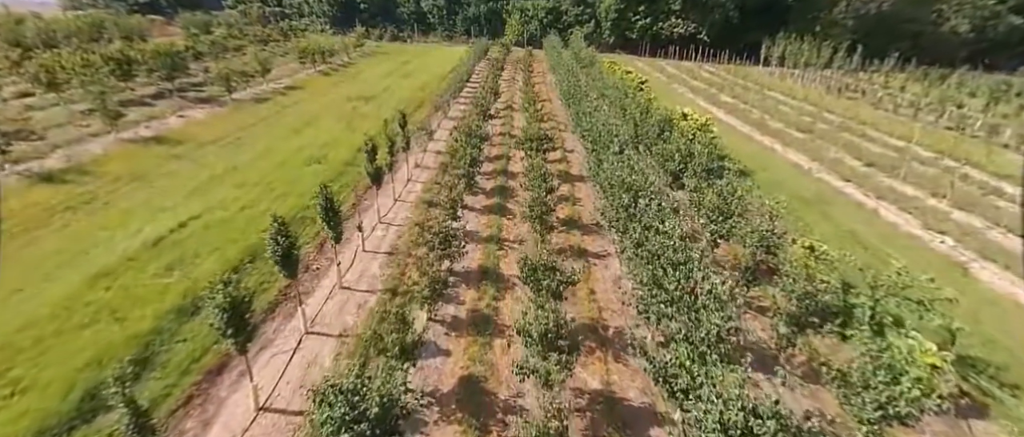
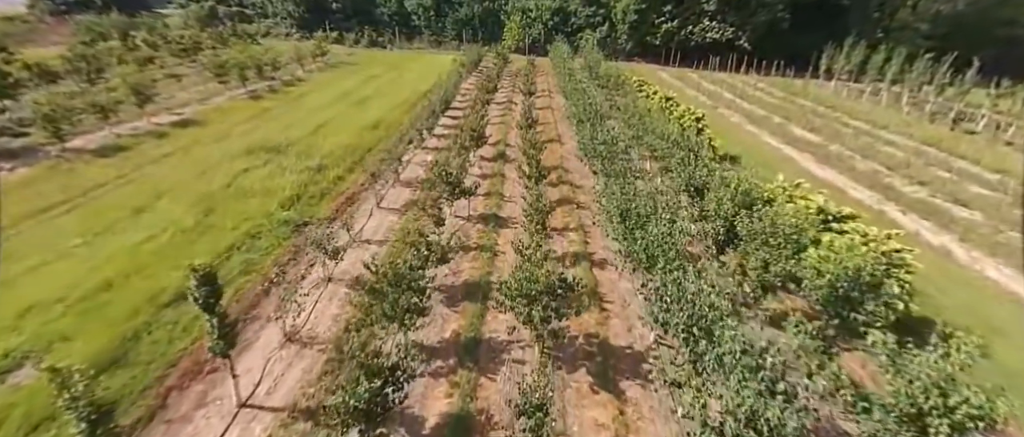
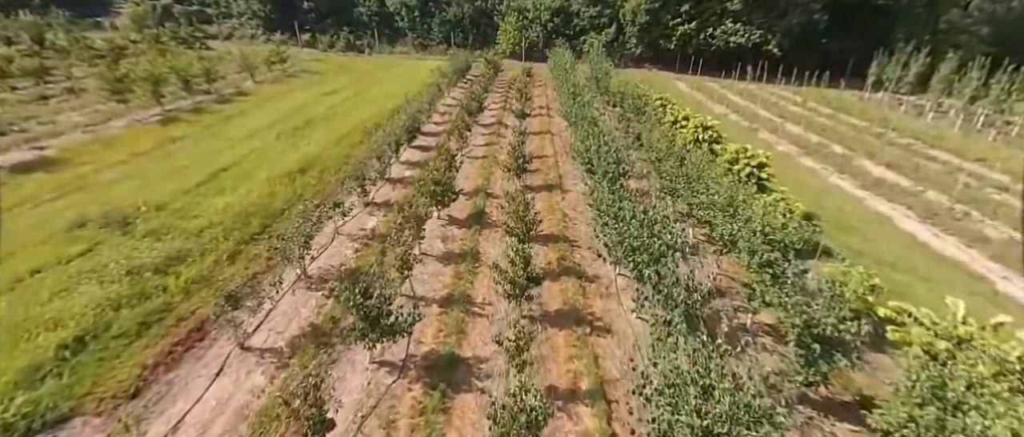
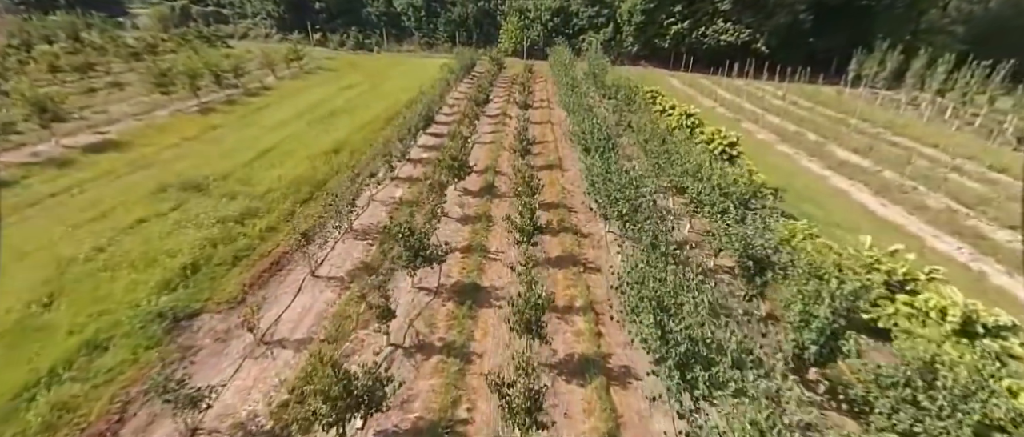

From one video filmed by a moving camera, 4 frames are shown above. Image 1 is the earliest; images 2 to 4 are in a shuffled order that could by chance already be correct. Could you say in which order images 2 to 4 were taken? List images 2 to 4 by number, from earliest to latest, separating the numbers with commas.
2, 4, 3
